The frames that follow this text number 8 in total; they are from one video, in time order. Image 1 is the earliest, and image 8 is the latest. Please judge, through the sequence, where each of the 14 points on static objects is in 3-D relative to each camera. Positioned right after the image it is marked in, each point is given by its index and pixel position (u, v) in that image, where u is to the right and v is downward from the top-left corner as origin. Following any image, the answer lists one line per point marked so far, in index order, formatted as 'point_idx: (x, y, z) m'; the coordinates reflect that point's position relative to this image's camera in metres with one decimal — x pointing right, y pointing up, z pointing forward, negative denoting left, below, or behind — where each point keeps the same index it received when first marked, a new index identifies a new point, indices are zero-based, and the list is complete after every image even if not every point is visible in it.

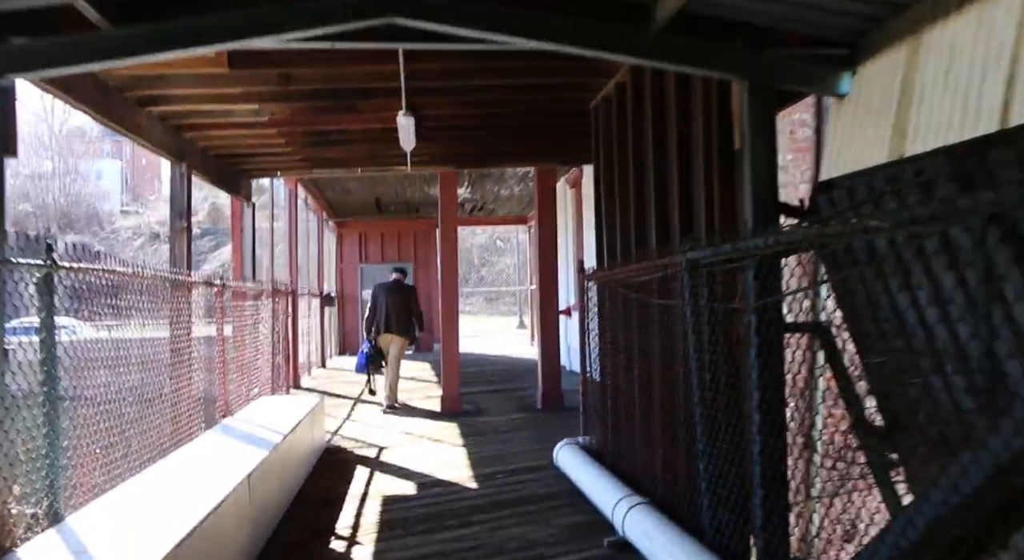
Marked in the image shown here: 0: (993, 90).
0: (+1.7, +0.7, +2.0) m
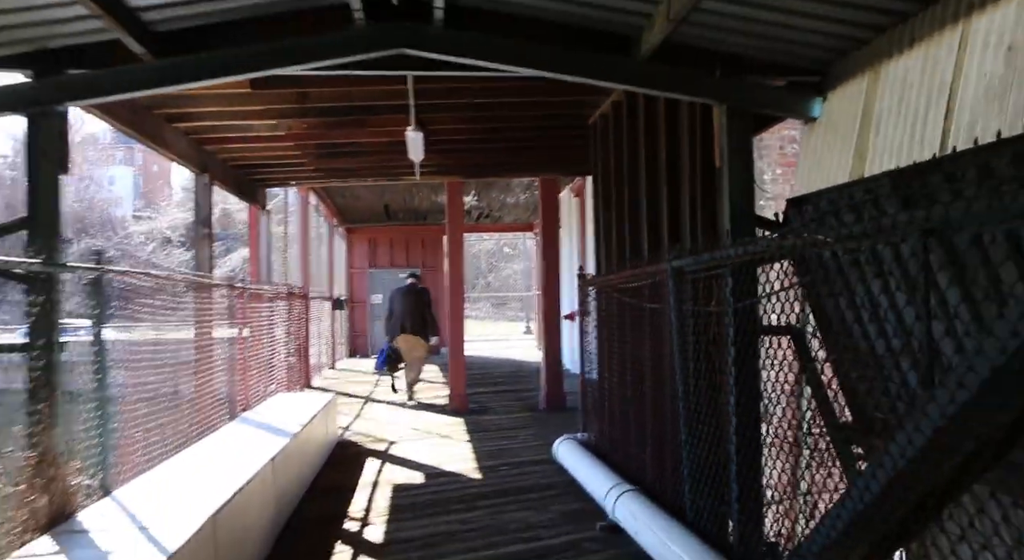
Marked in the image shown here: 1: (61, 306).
0: (+1.7, +0.7, +2.3) m
1: (-2.3, -0.1, +2.8) m
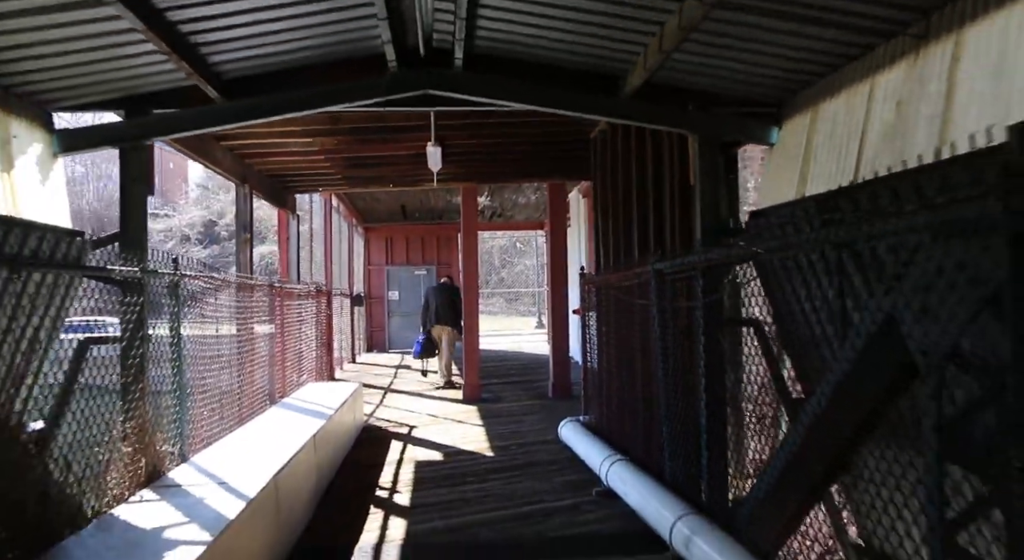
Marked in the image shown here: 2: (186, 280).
0: (+1.7, +0.7, +2.8) m
1: (-2.2, -0.2, +3.4) m
2: (-2.2, 0.0, +3.8) m
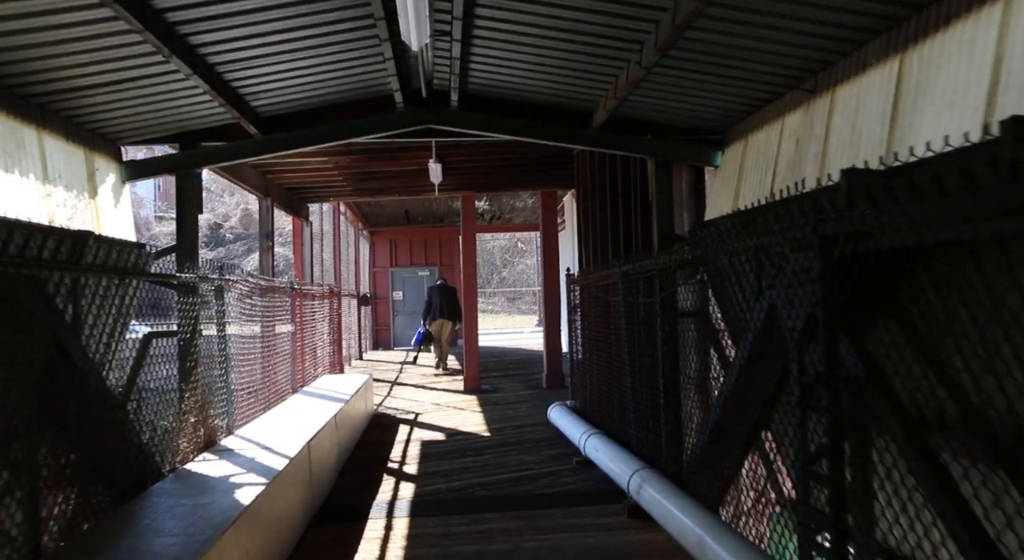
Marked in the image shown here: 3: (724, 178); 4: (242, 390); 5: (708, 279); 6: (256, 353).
0: (+1.6, +0.7, +3.5) m
1: (-2.3, -0.2, +4.1) m
2: (-2.3, 0.0, +4.5) m
3: (+1.6, +0.8, +4.1) m
4: (-2.3, -0.9, +4.7) m
5: (+1.3, 0.0, +3.6) m
6: (-2.4, -0.7, +5.1) m
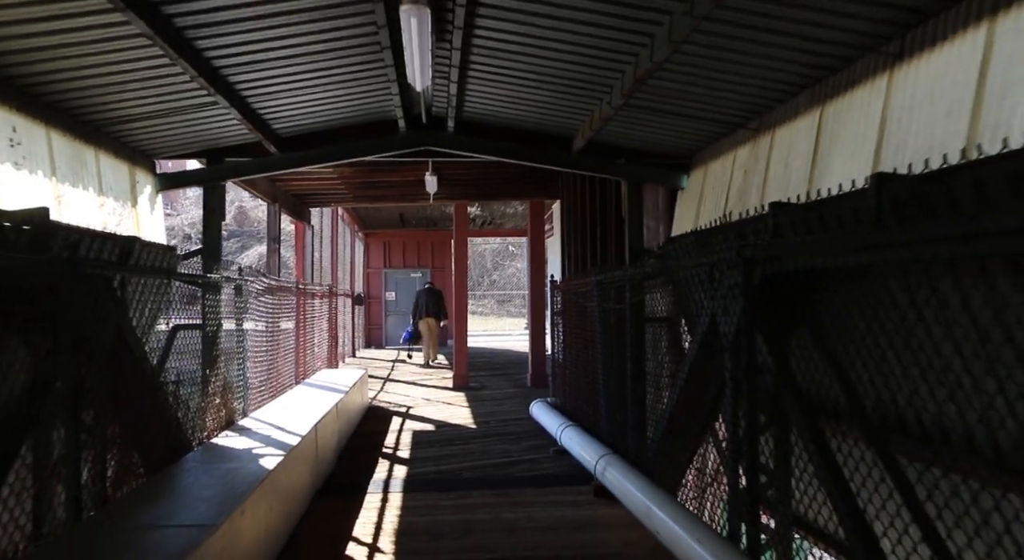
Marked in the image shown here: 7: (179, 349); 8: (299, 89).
0: (+1.6, +0.6, +4.1) m
1: (-2.4, -0.2, +4.6) m
2: (-2.4, 0.0, +5.0) m
3: (+1.5, +0.7, +4.7) m
4: (-2.4, -0.9, +5.2) m
5: (+1.2, -0.1, +4.2) m
6: (-2.5, -0.7, +5.6) m
7: (-2.4, -0.5, +3.9) m
8: (-1.6, +1.4, +4.2) m
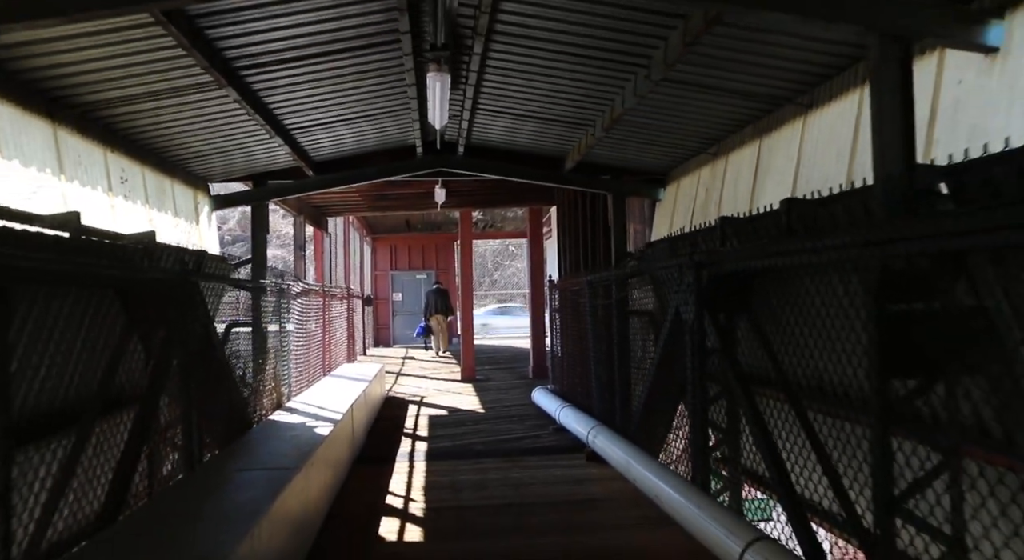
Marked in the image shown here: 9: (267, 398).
0: (+1.6, +0.6, +4.8) m
1: (-2.4, -0.2, +5.4) m
2: (-2.4, -0.1, +5.8) m
3: (+1.5, +0.7, +5.5) m
4: (-2.4, -1.0, +6.0) m
5: (+1.2, -0.1, +5.0) m
6: (-2.5, -0.7, +6.4) m
7: (-2.3, -0.5, +4.7) m
8: (-1.6, +1.4, +5.0) m
9: (-2.3, -1.1, +5.1) m
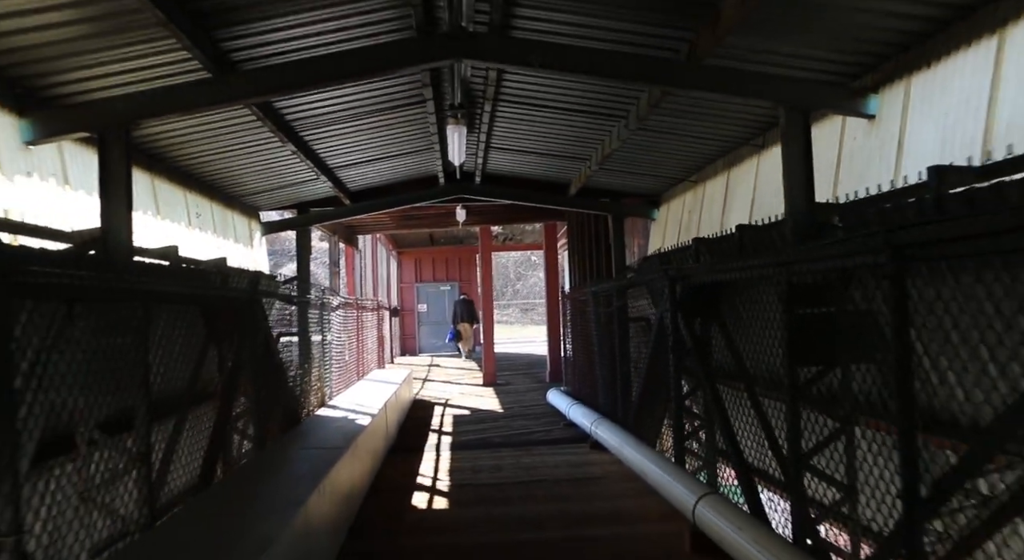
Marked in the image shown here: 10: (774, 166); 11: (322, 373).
0: (+1.7, +0.5, +5.5) m
1: (-2.3, -0.4, +6.3) m
2: (-2.3, -0.3, +6.6) m
3: (+1.7, +0.6, +6.2) m
4: (-2.2, -1.2, +6.8) m
5: (+1.3, -0.2, +5.6) m
6: (-2.3, -0.9, +7.2) m
7: (-2.2, -0.7, +5.5) m
8: (-1.5, +1.2, +5.8) m
9: (-2.1, -1.3, +5.9) m
10: (+1.8, +0.8, +3.8) m
11: (-2.2, -1.1, +6.4) m
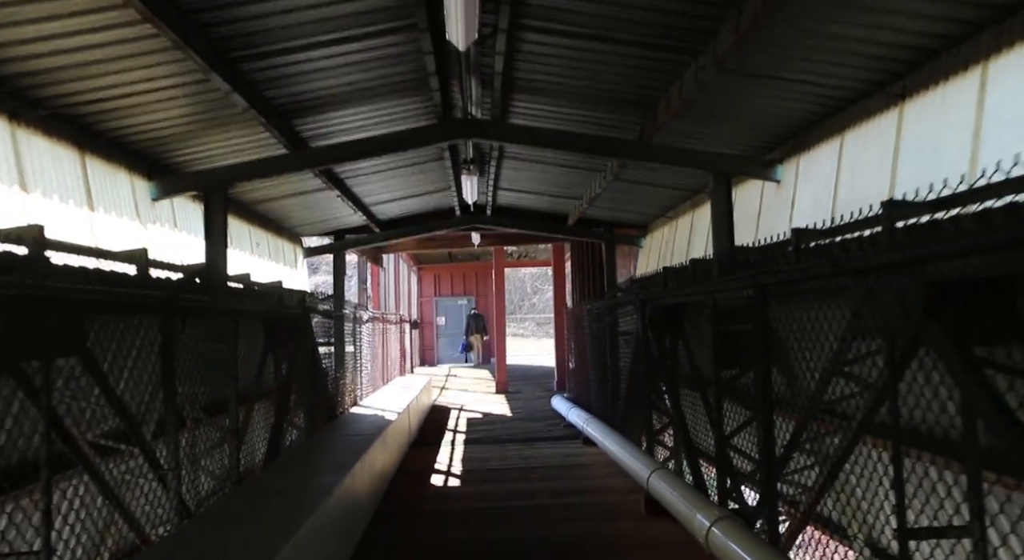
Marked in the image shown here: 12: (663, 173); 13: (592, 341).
0: (+1.7, +0.3, +6.5) m
1: (-2.2, -0.6, +7.3) m
2: (-2.2, -0.5, +7.7) m
3: (+1.7, +0.4, +7.1) m
4: (-2.1, -1.4, +7.8) m
5: (+1.4, -0.4, +6.6) m
6: (-2.2, -1.2, +8.3) m
7: (-2.2, -0.9, +6.6) m
8: (-1.5, +1.0, +6.9) m
9: (-2.1, -1.5, +6.9) m
10: (+1.8, +0.6, +4.7) m
11: (-2.1, -1.3, +7.4) m
12: (+1.3, +0.9, +4.7) m
13: (+1.1, -0.9, +7.6) m
